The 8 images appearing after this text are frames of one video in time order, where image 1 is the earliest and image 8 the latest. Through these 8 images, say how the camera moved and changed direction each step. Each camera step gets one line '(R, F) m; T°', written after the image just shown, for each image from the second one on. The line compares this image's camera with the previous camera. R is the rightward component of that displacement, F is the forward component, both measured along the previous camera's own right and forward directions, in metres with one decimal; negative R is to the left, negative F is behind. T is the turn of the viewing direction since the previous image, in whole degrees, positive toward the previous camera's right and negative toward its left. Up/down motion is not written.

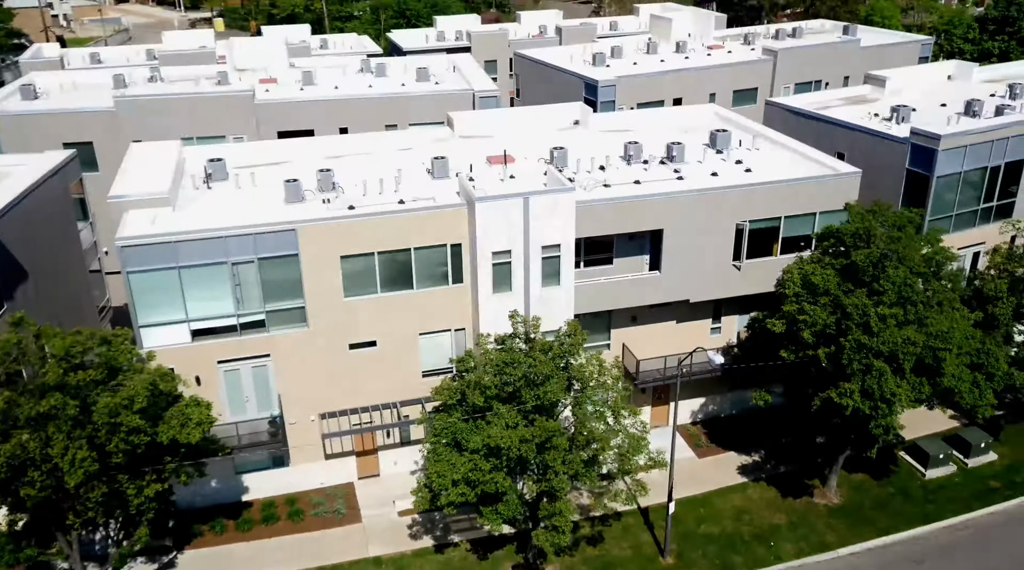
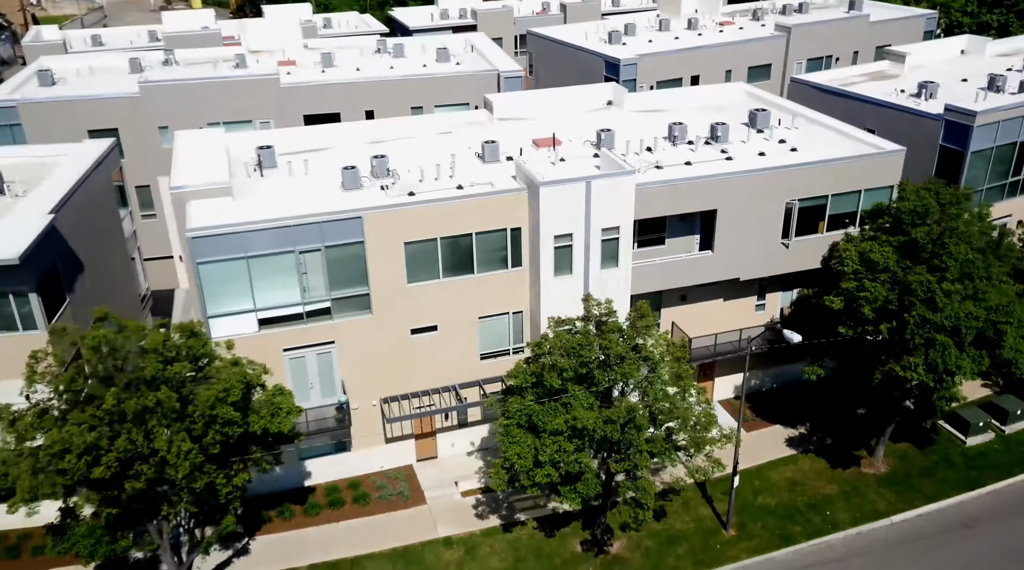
(-3.0, -0.3) m; +2°
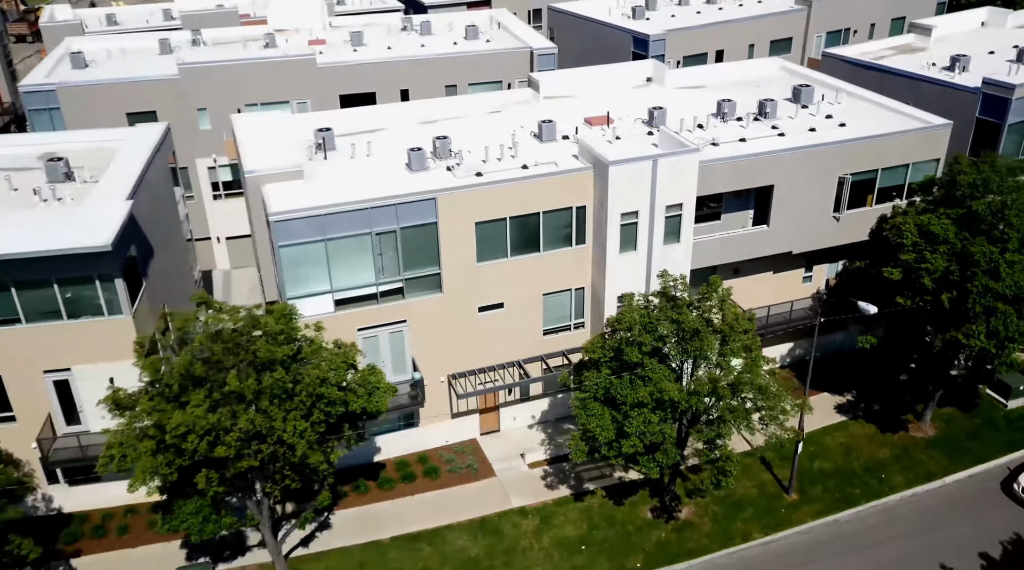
(-3.0, -0.6) m; +1°
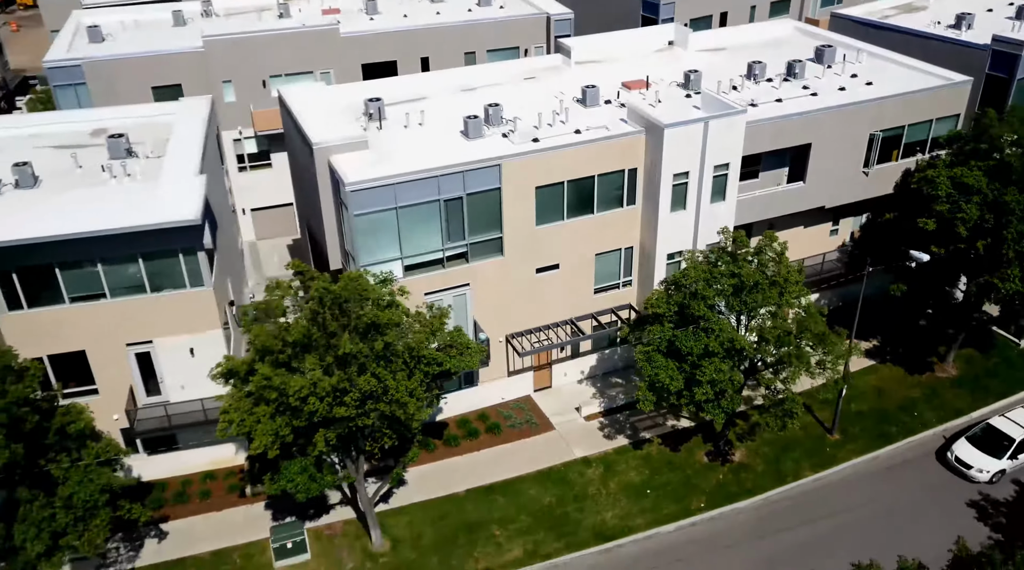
(-3.6, -1.1) m; +3°
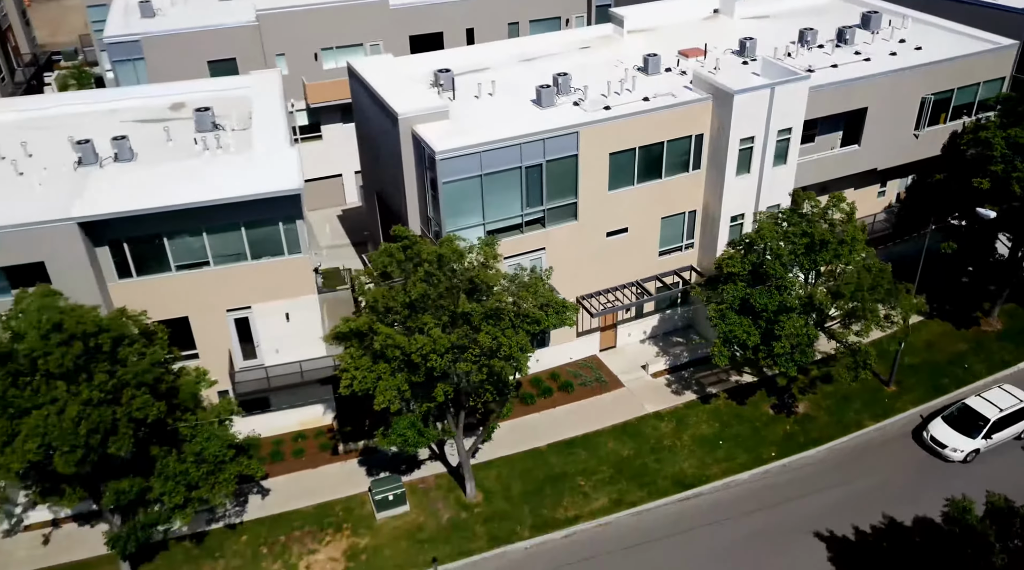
(-3.2, -1.2) m; +1°
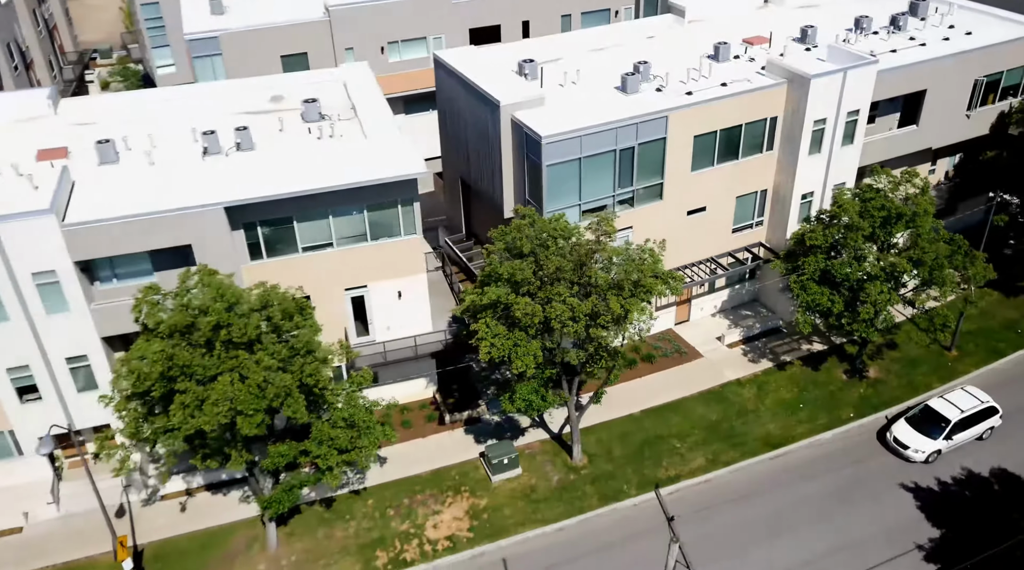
(-4.2, -1.8) m; +1°
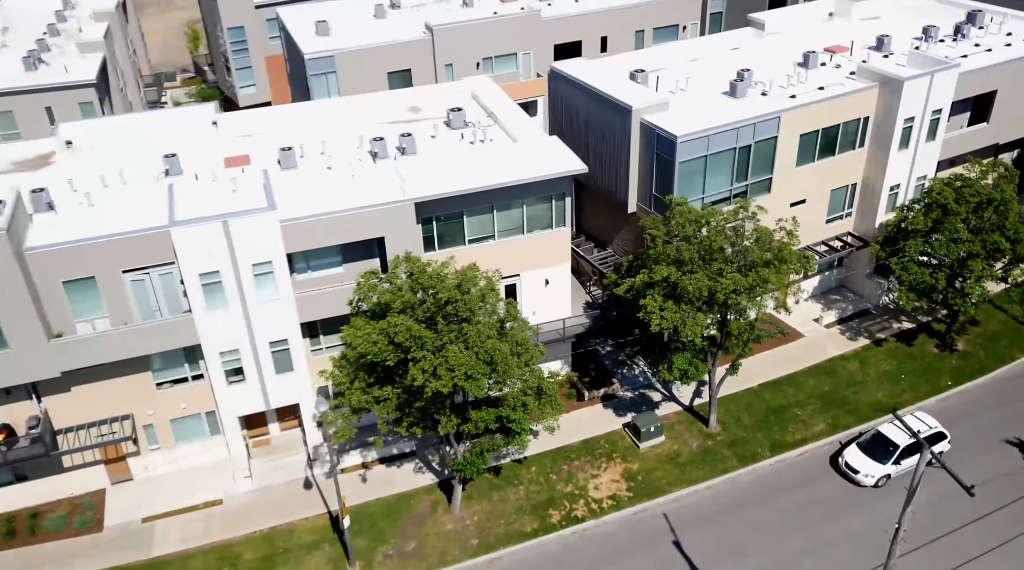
(-6.2, -3.1) m; +1°
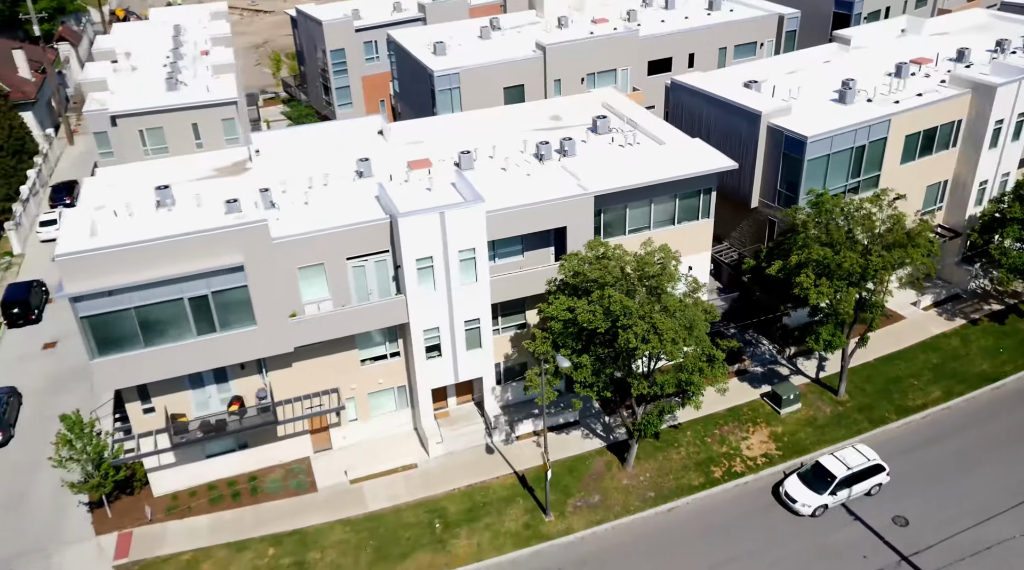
(-7.0, -3.9) m; 0°
